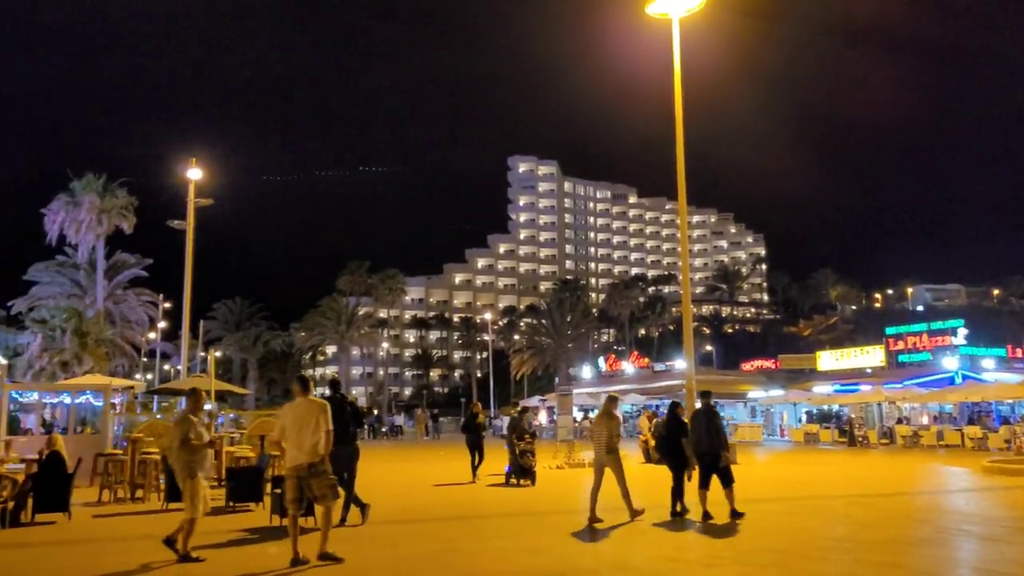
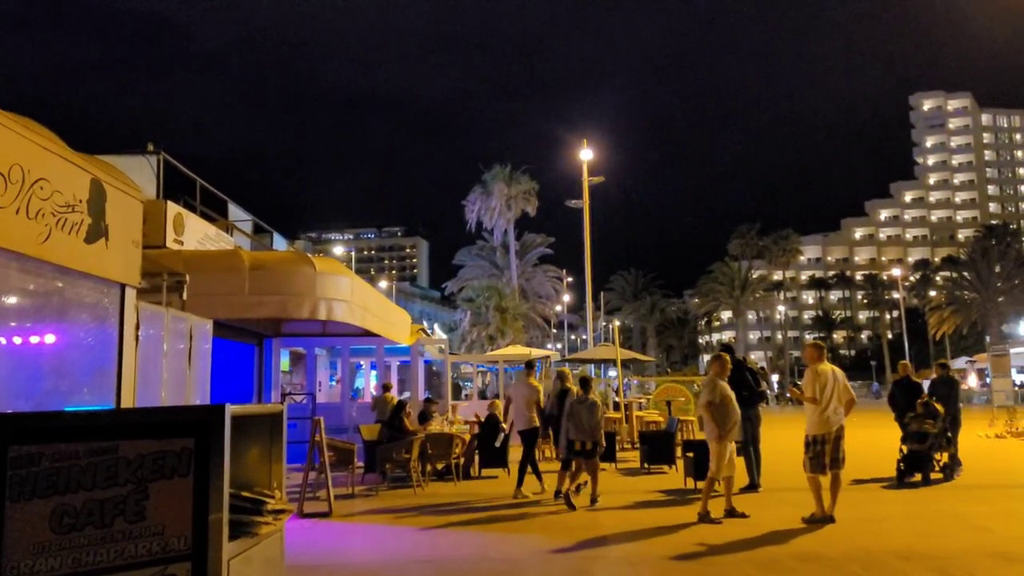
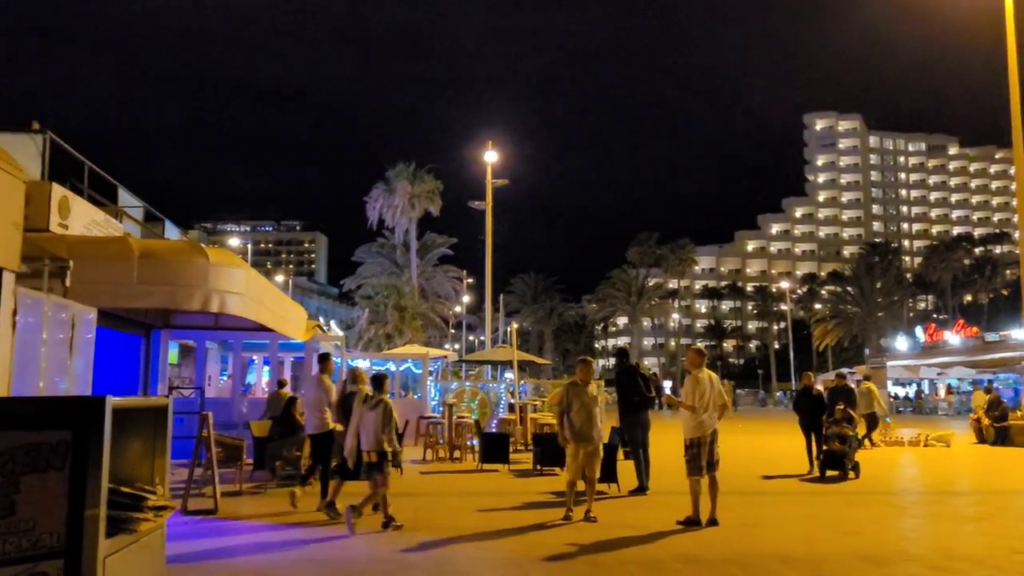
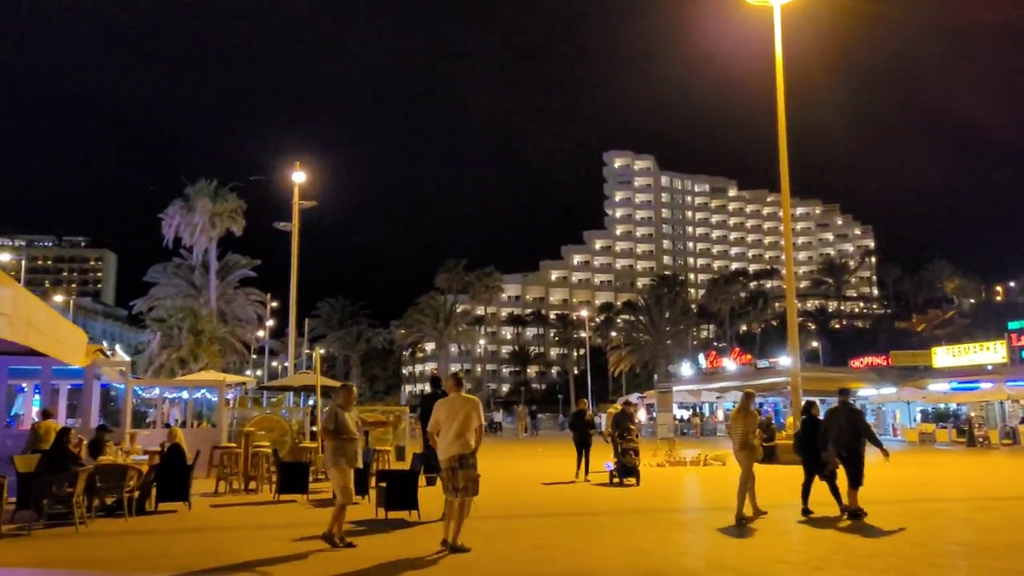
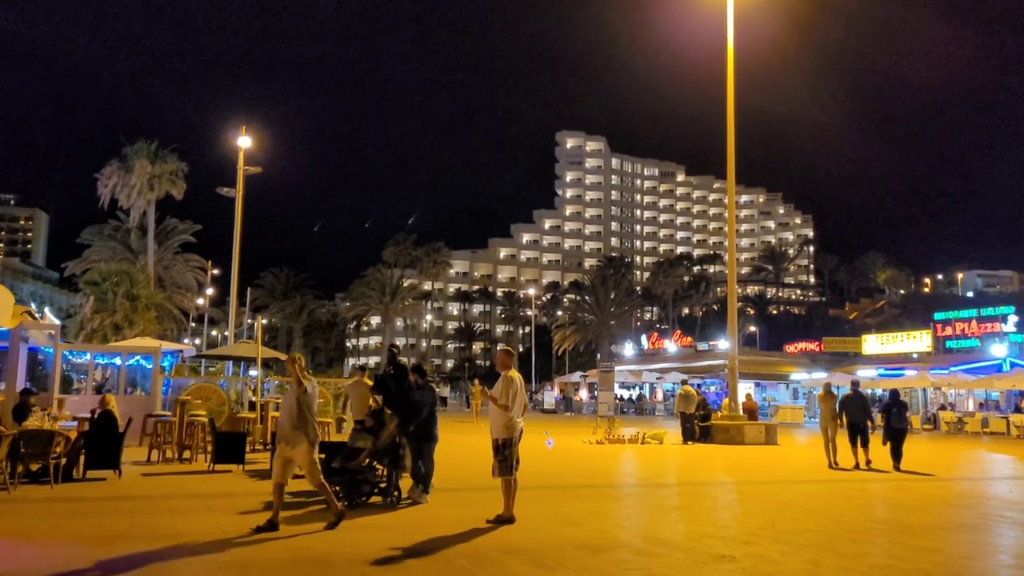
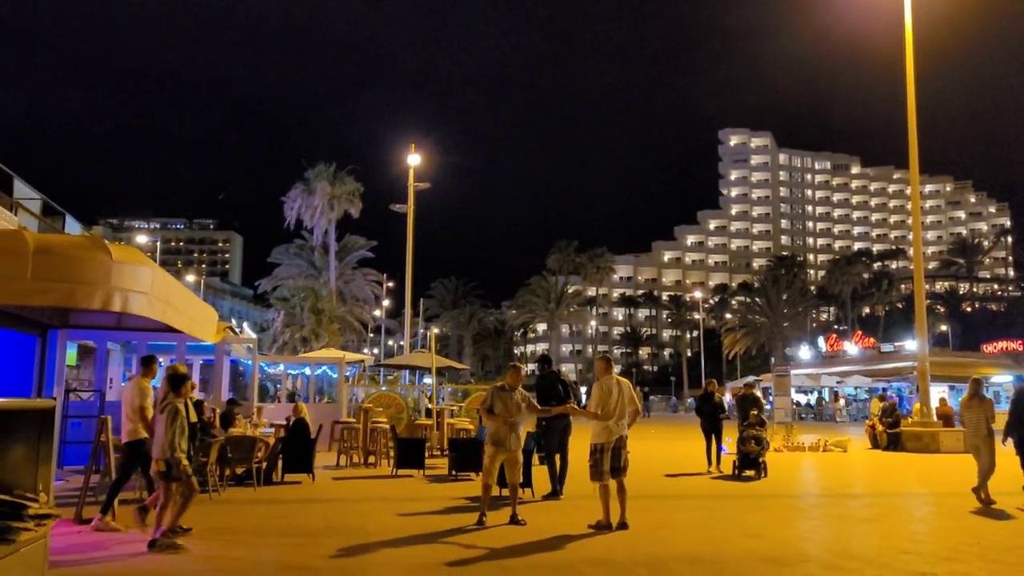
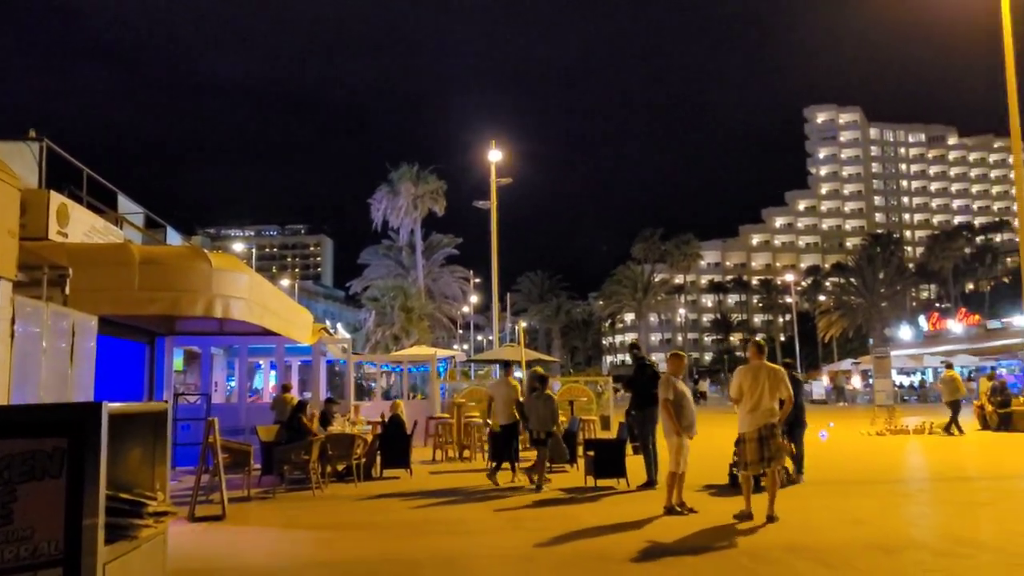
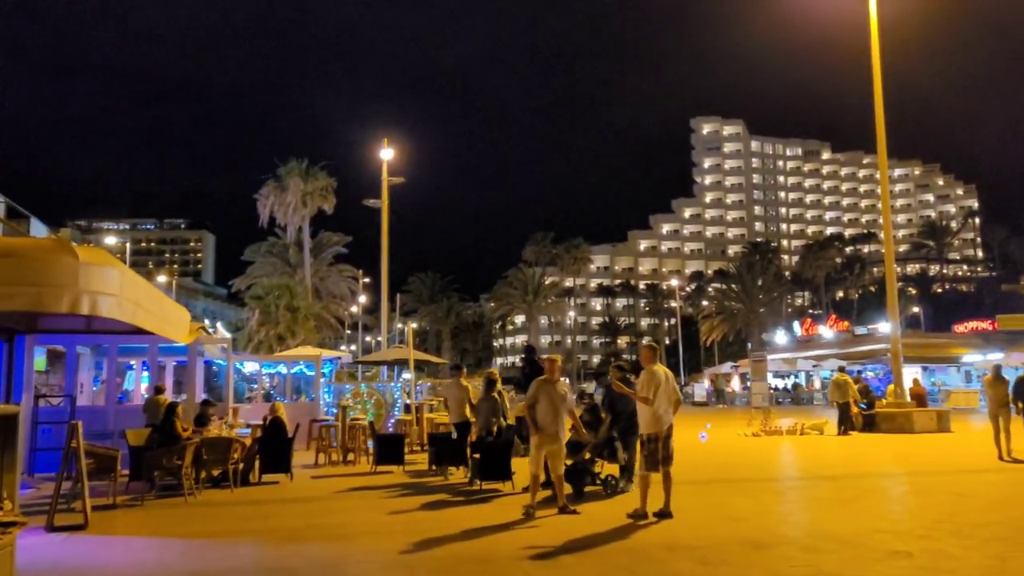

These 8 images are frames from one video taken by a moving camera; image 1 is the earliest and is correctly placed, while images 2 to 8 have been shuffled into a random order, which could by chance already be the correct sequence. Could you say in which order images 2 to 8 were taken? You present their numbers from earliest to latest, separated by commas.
4, 6, 3, 2, 7, 8, 5
